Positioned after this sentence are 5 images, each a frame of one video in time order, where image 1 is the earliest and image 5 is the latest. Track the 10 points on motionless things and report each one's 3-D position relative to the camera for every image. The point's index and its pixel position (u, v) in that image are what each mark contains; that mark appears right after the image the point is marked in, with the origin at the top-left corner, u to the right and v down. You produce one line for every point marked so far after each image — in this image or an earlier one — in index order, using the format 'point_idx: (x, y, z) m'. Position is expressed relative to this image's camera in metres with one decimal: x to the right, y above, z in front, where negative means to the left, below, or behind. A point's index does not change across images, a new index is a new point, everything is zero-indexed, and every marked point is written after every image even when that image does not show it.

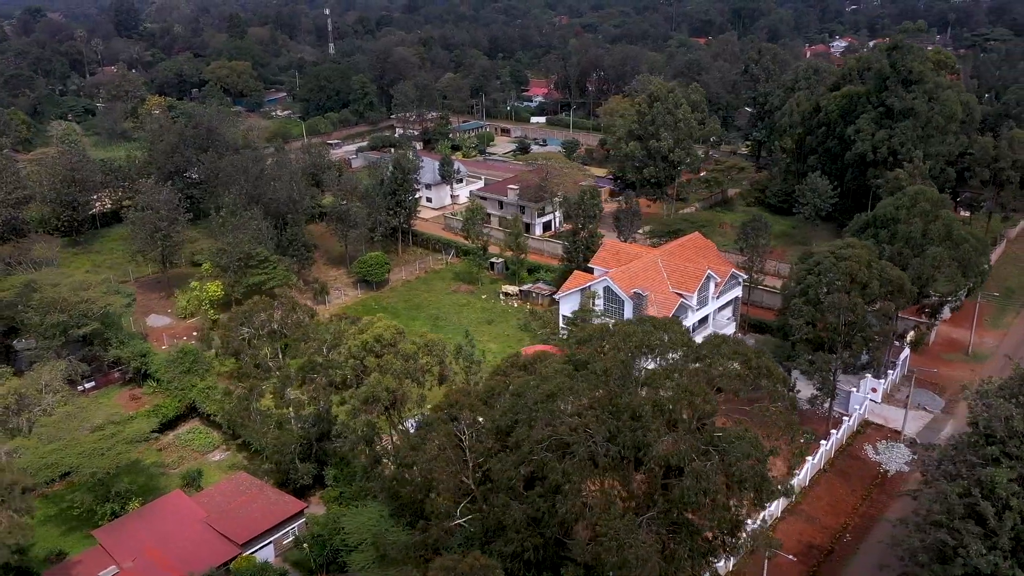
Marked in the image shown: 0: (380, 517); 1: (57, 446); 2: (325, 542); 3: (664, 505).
0: (-2.6, -4.7, +16.5) m
1: (-10.5, -3.7, +18.8) m
2: (-4.1, -5.5, +17.5) m
3: (+2.3, -3.3, +12.1) m
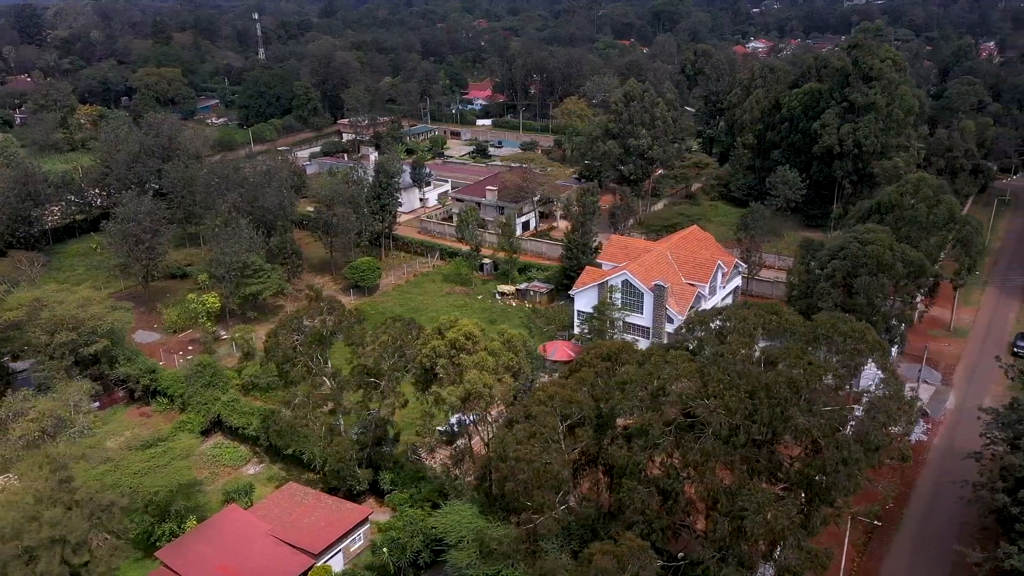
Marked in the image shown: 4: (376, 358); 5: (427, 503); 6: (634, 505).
0: (-0.8, -4.6, +16.6) m
1: (-8.9, -4.0, +18.0) m
2: (-2.4, -5.6, +17.5) m
3: (+4.5, -3.0, +12.7) m
4: (-3.0, -1.6, +18.6) m
5: (-1.9, -4.9, +18.3) m
6: (+2.0, -3.6, +13.3) m
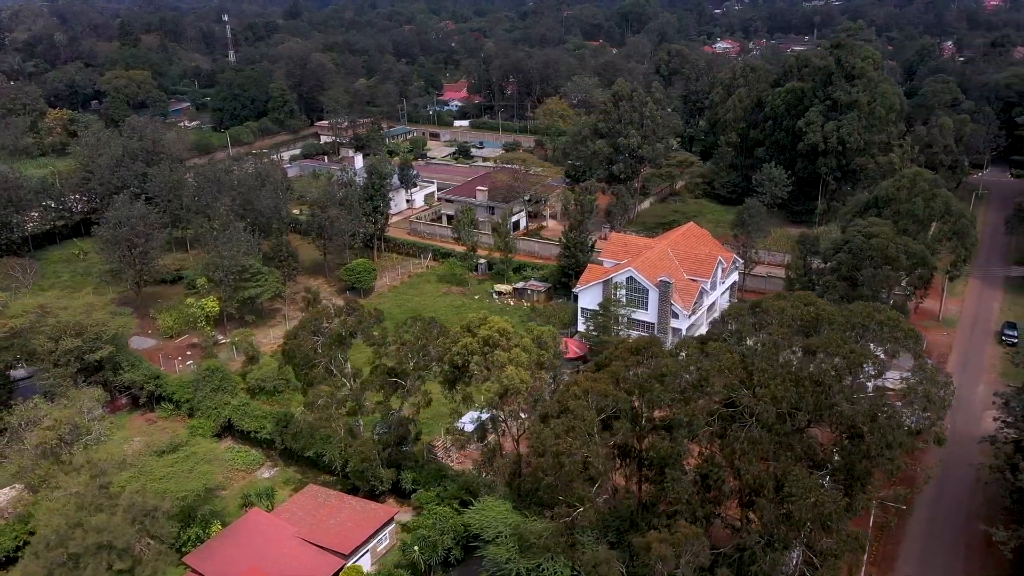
0: (-0.1, -4.6, +16.8) m
1: (-8.3, -4.1, +17.7) m
2: (-1.7, -5.5, +17.5) m
3: (+5.4, -2.8, +13.1) m
4: (-2.4, -1.6, +18.7) m
5: (-1.3, -4.9, +18.4) m
6: (+2.8, -3.5, +13.6) m
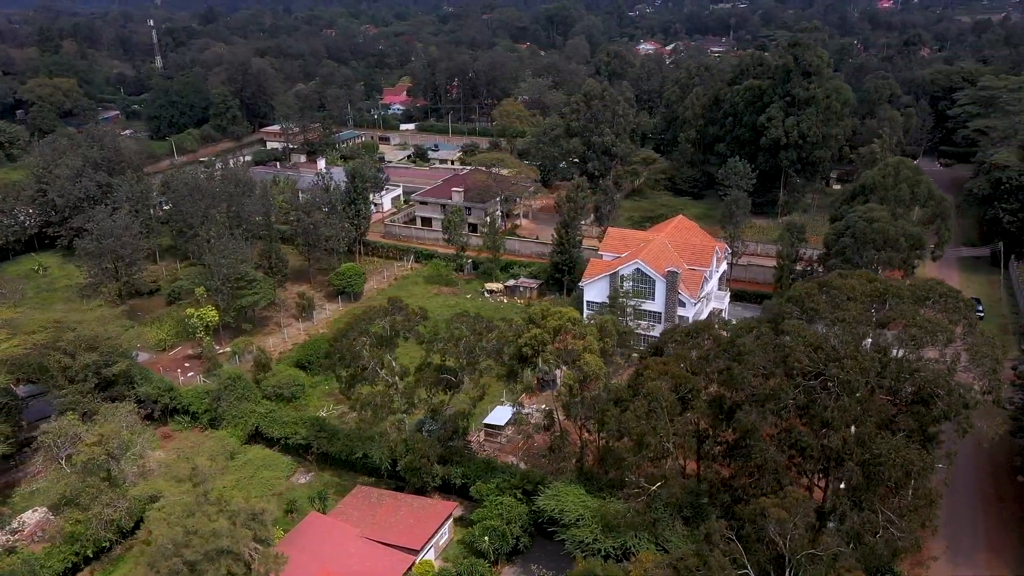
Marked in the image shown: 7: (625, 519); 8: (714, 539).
0: (+1.4, -4.4, +17.3) m
1: (-6.8, -4.2, +17.4) m
2: (-0.2, -5.4, +17.9) m
3: (+7.2, -2.4, +14.3) m
4: (-1.2, -1.5, +19.0) m
5: (+0.1, -4.7, +18.8) m
6: (+4.6, -3.1, +14.4) m
7: (+2.3, -4.6, +15.9) m
8: (+3.4, -4.3, +13.7) m
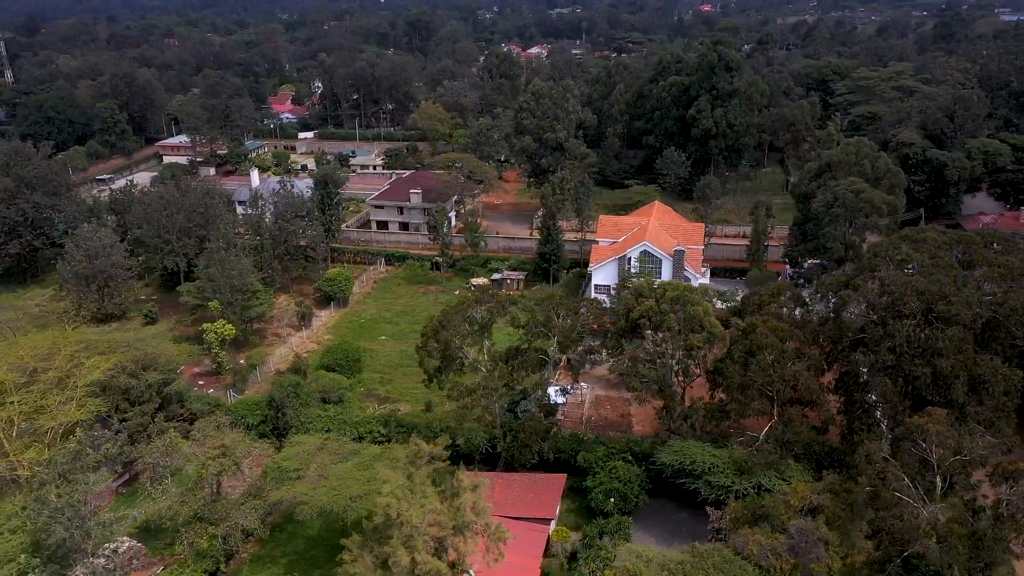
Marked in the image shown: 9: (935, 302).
0: (+4.4, -3.7, +19.0) m
1: (-3.8, -4.2, +17.5) m
2: (+2.8, -4.9, +19.3) m
3: (+10.4, -1.3, +17.2) m
4: (+1.2, -1.1, +20.2) m
5: (+2.8, -4.2, +20.3) m
6: (+8.0, -2.2, +16.9) m
7: (+5.5, -3.8, +17.9) m
8: (+7.0, -3.4, +15.9) m
9: (+8.9, -0.3, +17.2) m
